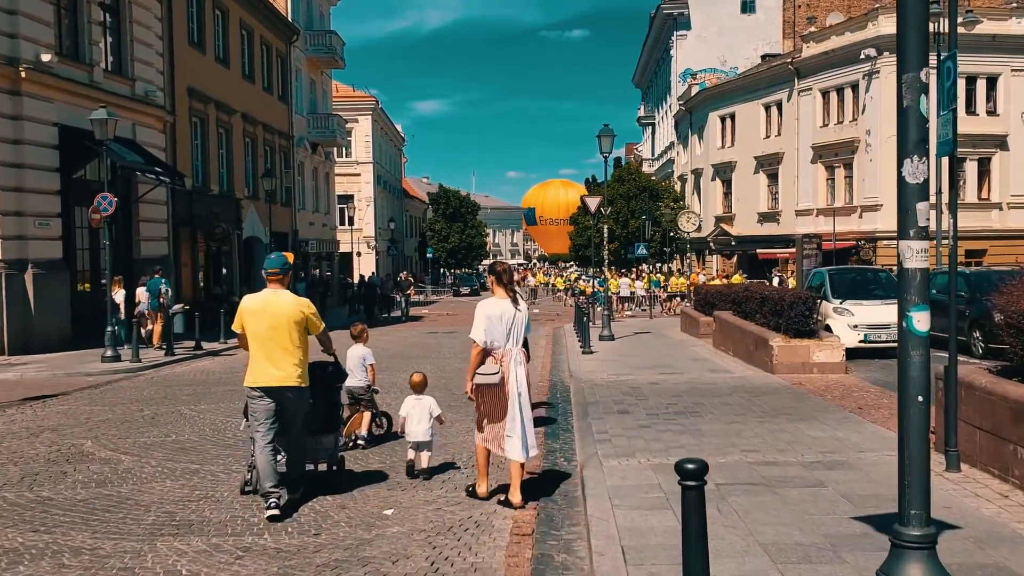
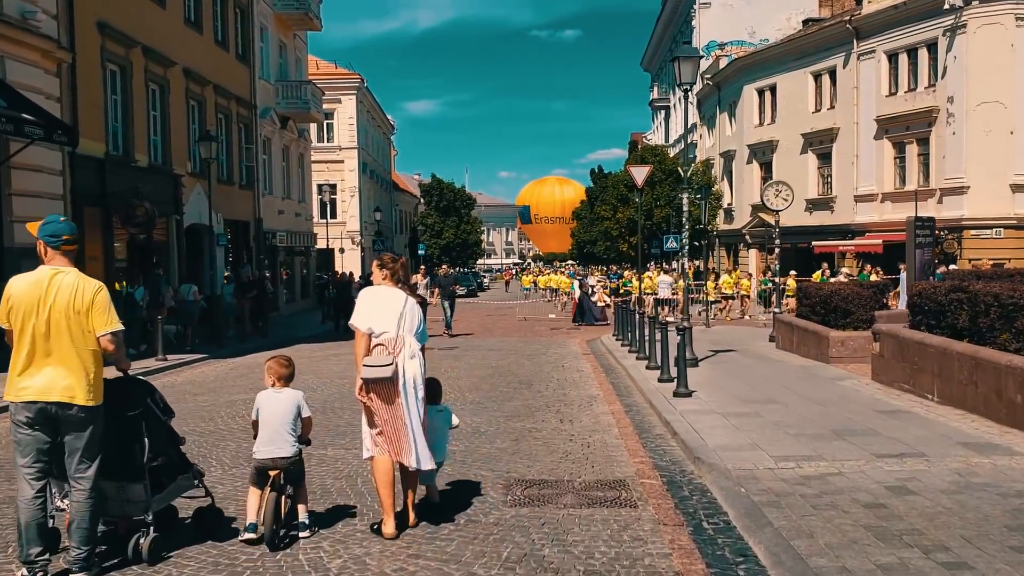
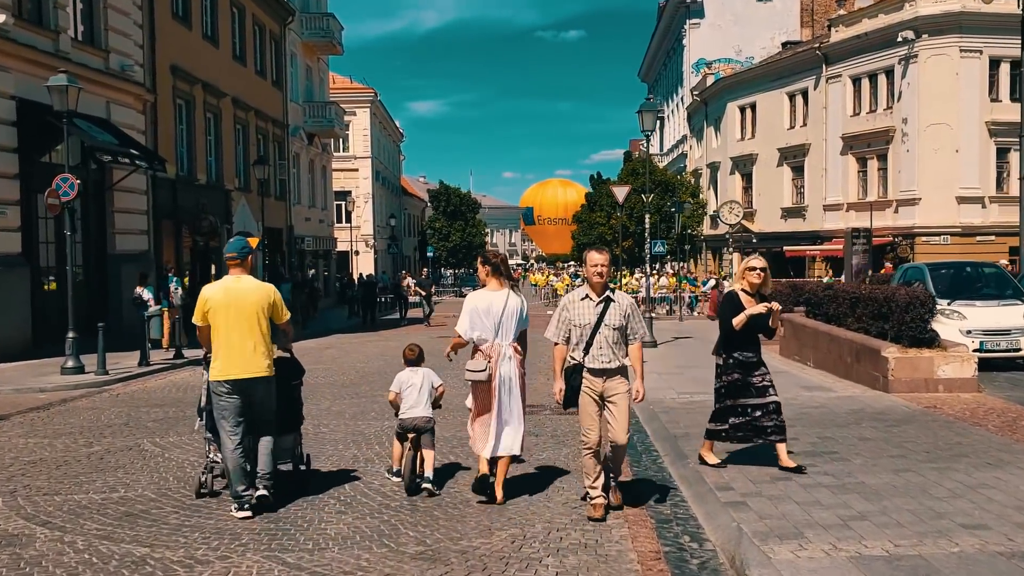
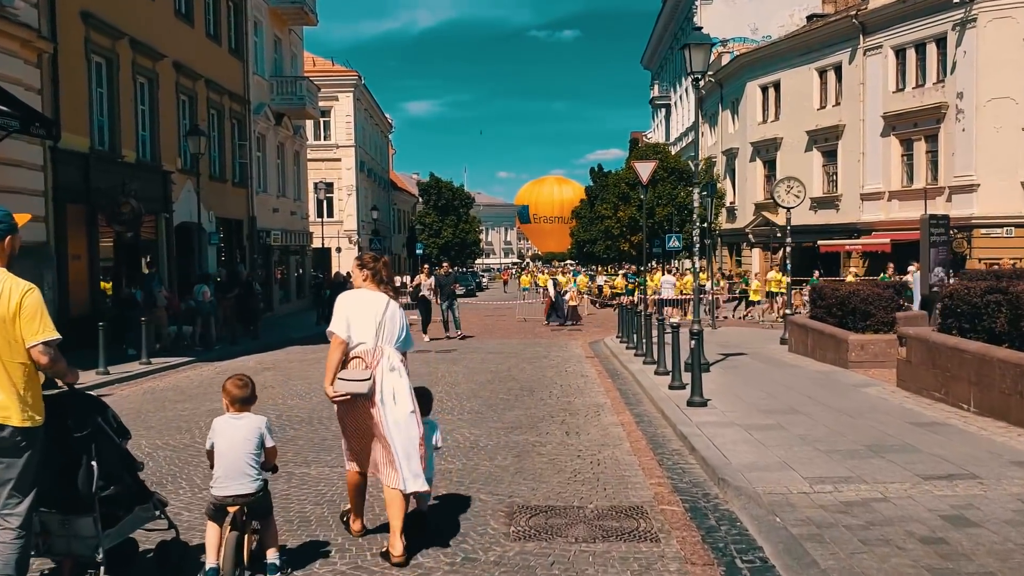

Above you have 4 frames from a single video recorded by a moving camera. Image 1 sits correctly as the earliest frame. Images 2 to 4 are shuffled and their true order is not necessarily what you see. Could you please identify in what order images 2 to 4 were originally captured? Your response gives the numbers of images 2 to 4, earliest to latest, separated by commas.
3, 2, 4
